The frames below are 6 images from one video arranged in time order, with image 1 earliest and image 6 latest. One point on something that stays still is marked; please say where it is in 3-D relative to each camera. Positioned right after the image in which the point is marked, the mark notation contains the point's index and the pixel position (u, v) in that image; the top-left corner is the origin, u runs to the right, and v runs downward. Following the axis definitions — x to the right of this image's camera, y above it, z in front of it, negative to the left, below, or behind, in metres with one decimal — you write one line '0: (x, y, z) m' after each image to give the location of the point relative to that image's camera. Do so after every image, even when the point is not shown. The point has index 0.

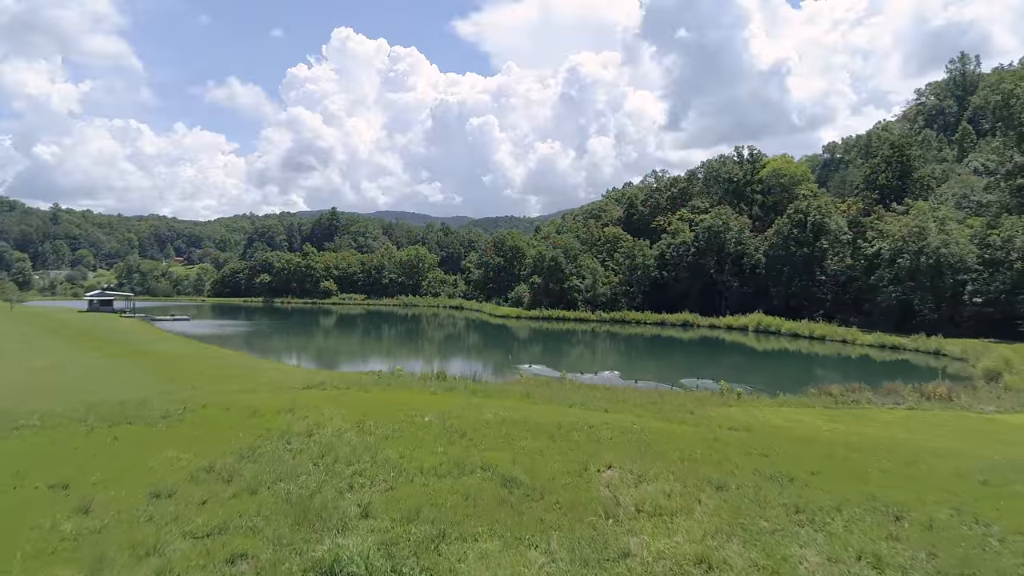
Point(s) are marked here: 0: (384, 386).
0: (-2.5, -1.9, +14.0) m
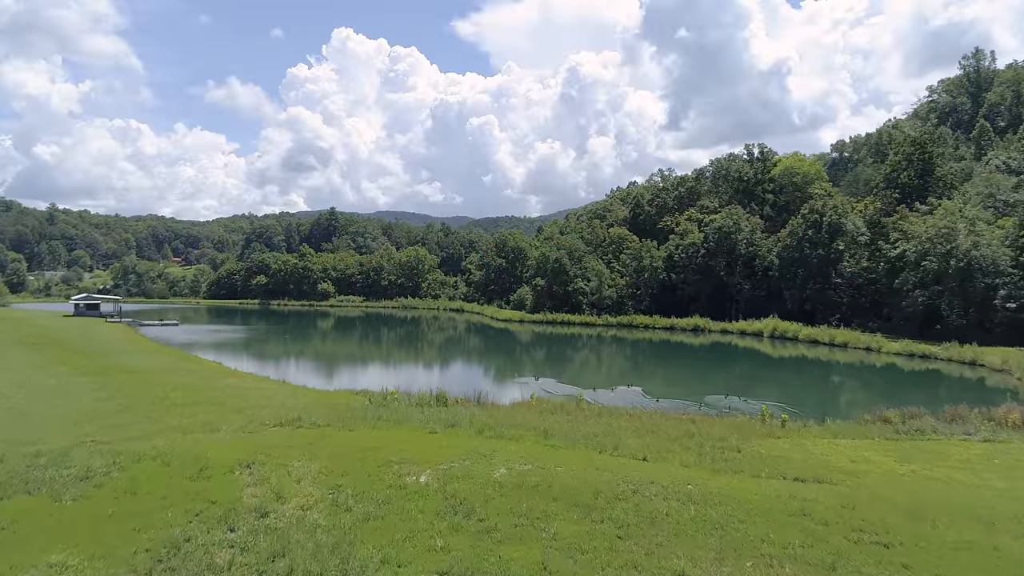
0: (-2.3, -2.2, +11.7) m
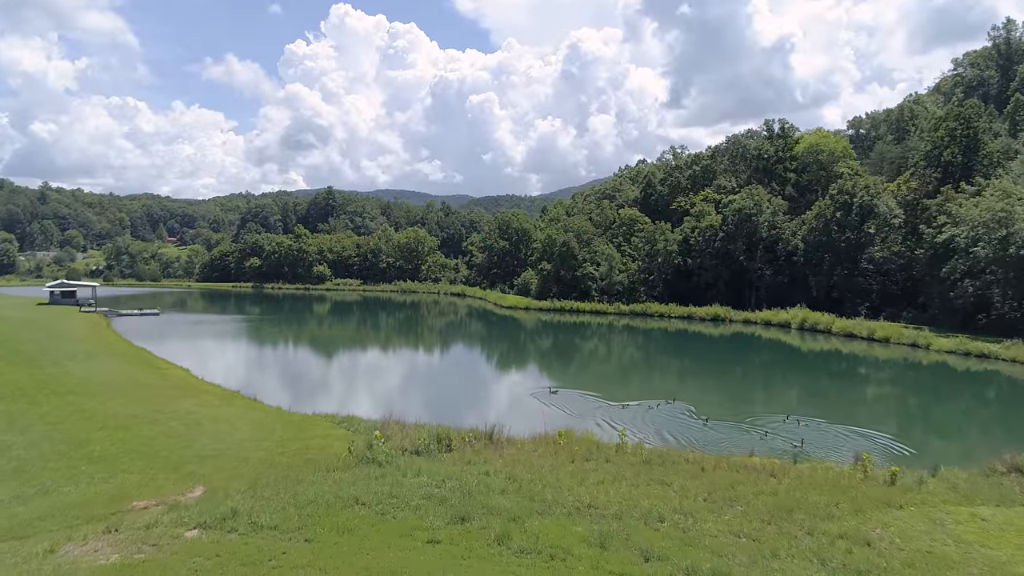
0: (-1.9, -2.5, +8.1) m
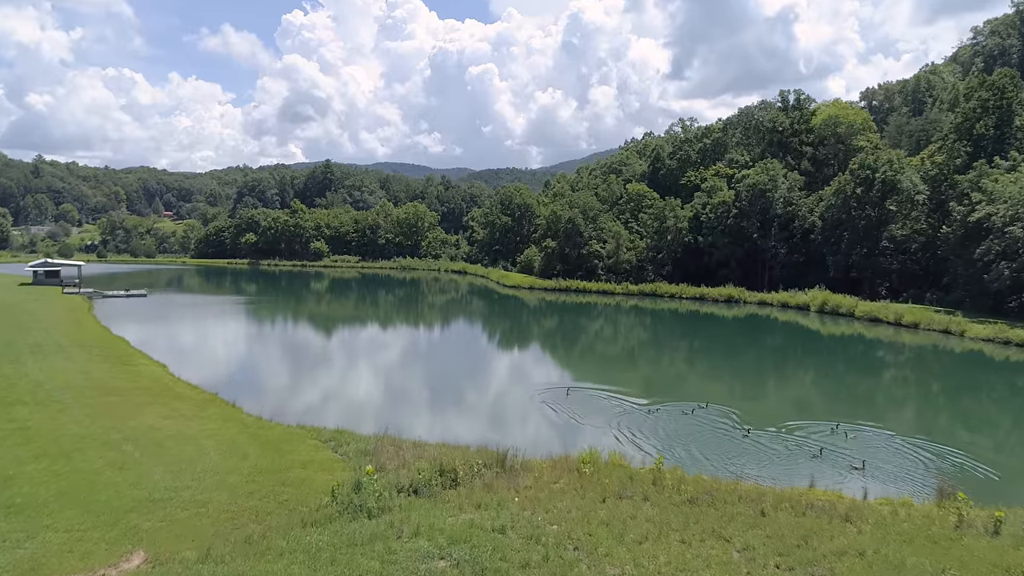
0: (-1.6, -2.6, +6.0) m
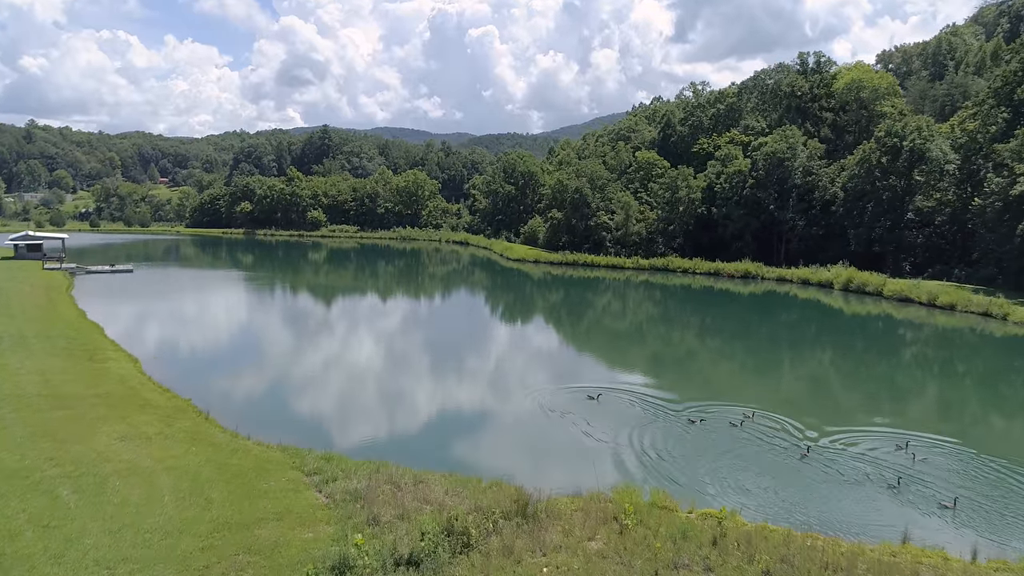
0: (-1.3, -3.0, +3.9) m
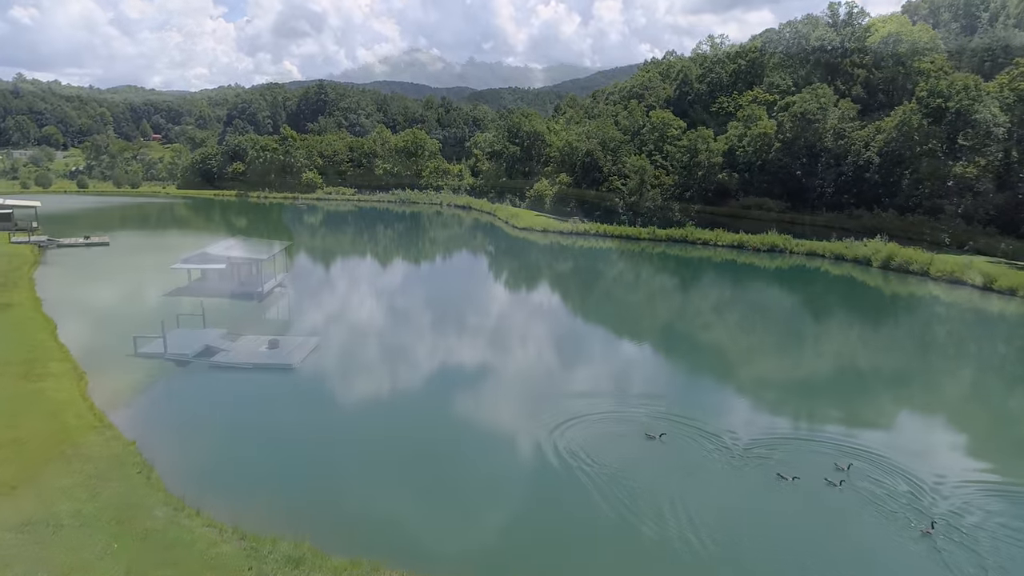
0: (-0.9, -4.0, +0.9) m
